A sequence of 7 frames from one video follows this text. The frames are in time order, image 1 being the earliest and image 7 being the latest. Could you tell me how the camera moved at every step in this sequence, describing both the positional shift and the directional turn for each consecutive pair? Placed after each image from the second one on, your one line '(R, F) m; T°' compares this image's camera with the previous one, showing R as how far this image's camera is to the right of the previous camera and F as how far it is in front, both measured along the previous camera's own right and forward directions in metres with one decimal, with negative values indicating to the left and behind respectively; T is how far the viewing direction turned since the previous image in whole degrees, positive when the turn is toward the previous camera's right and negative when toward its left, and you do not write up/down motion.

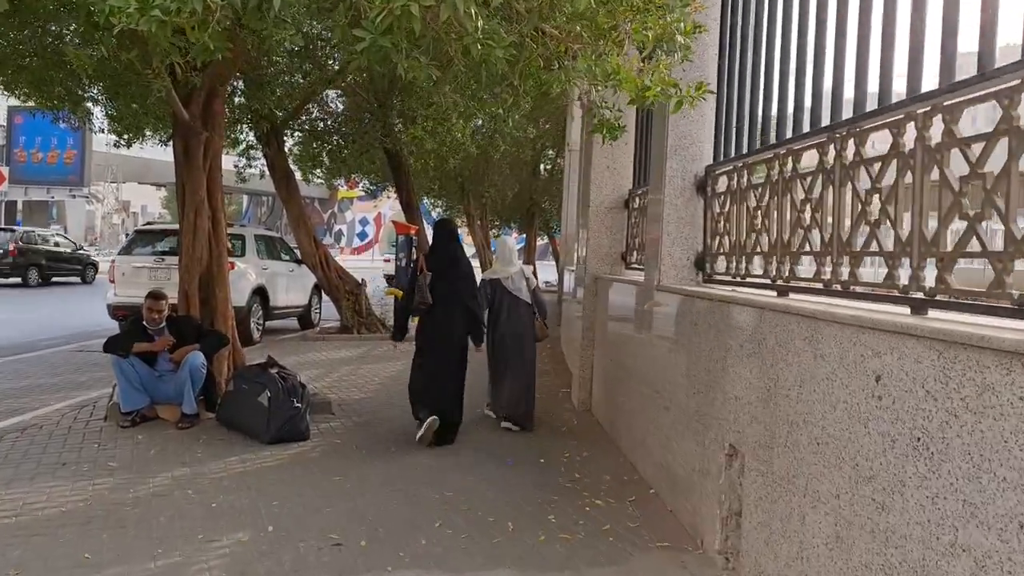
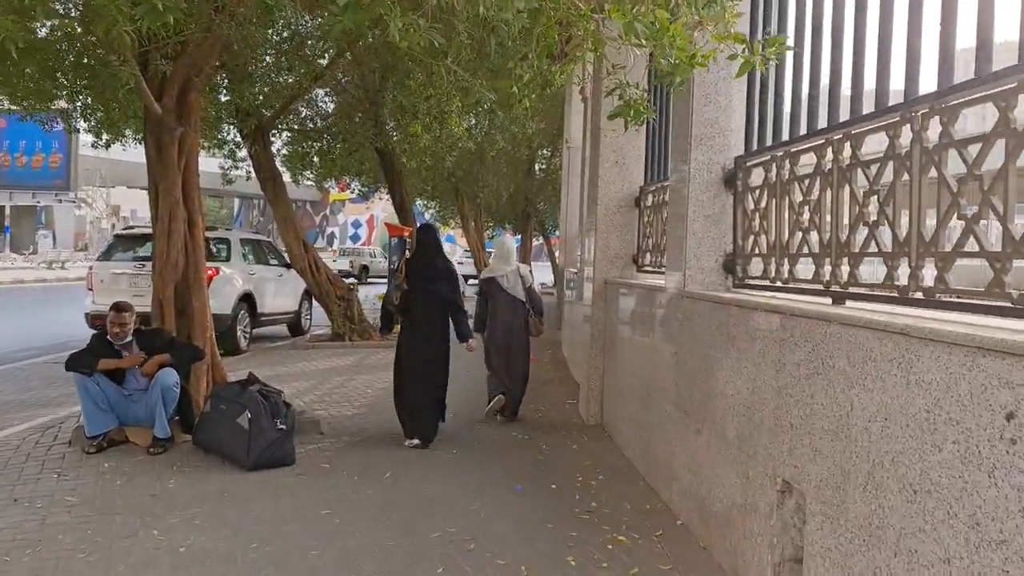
(-0.1, +0.6) m; 0°
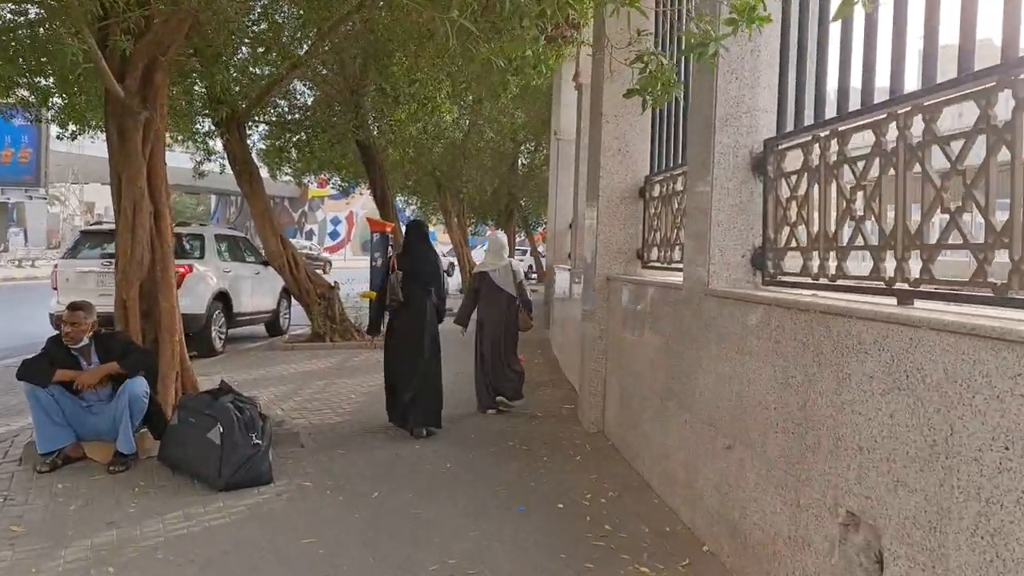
(-0.1, +0.5) m; +1°
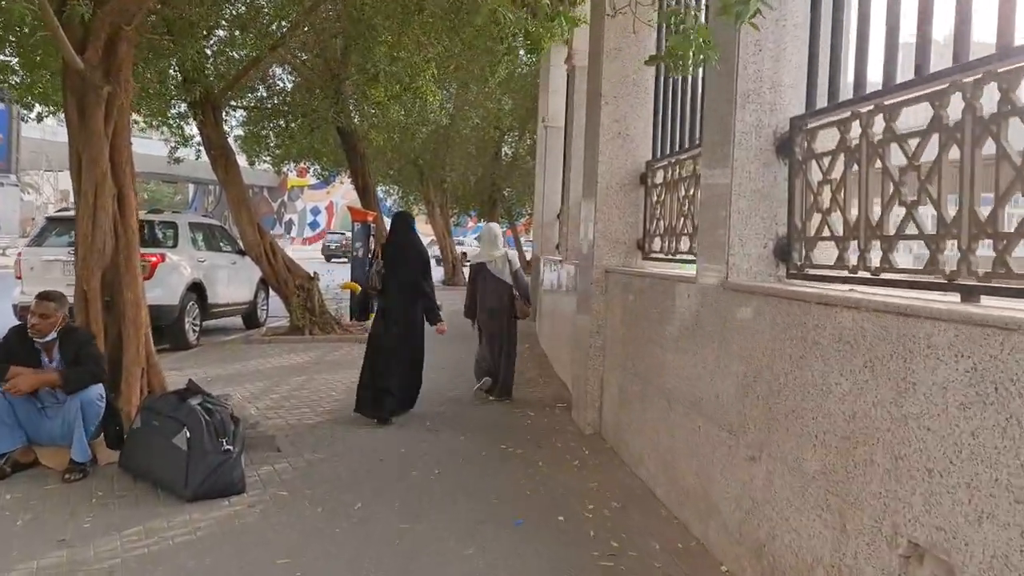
(-0.1, +0.4) m; +1°
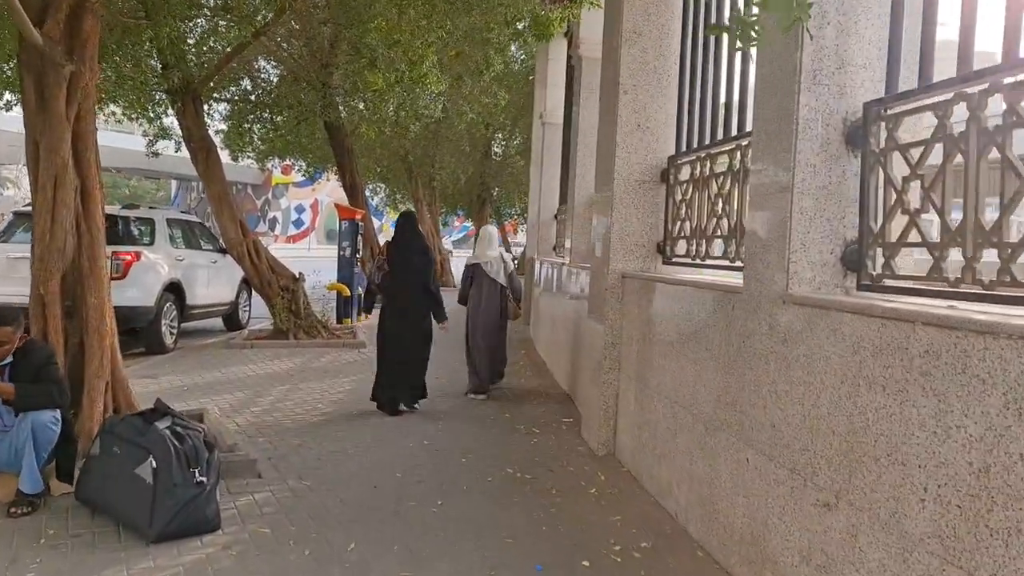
(-0.2, +0.6) m; +1°
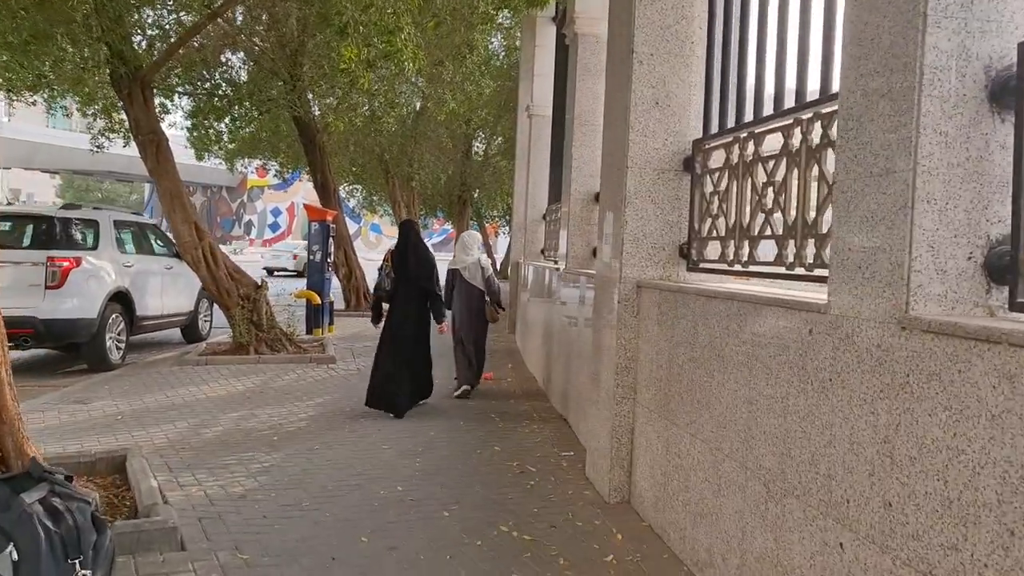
(-0.1, +1.1) m; +1°
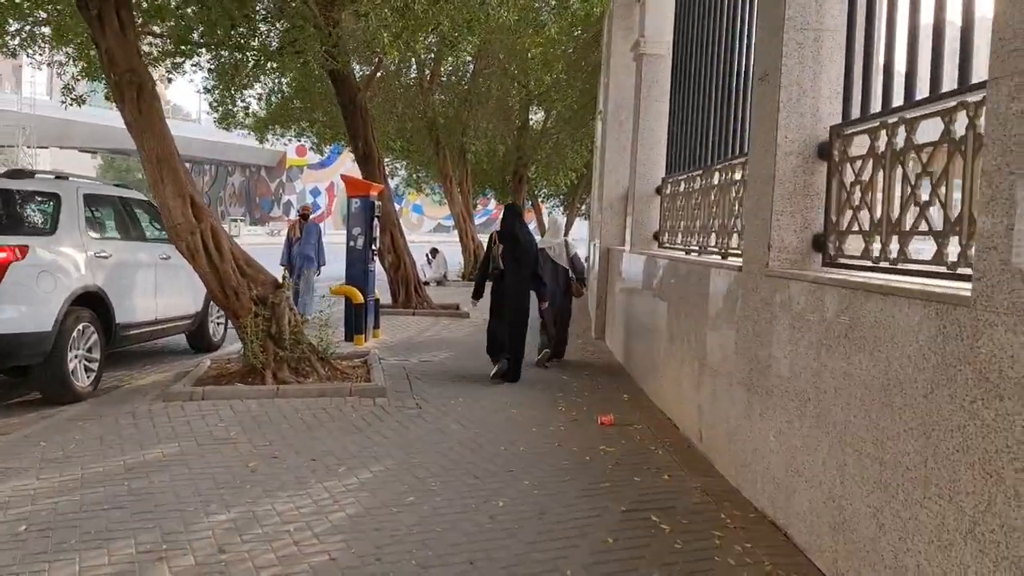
(-0.7, +3.1) m; -2°
